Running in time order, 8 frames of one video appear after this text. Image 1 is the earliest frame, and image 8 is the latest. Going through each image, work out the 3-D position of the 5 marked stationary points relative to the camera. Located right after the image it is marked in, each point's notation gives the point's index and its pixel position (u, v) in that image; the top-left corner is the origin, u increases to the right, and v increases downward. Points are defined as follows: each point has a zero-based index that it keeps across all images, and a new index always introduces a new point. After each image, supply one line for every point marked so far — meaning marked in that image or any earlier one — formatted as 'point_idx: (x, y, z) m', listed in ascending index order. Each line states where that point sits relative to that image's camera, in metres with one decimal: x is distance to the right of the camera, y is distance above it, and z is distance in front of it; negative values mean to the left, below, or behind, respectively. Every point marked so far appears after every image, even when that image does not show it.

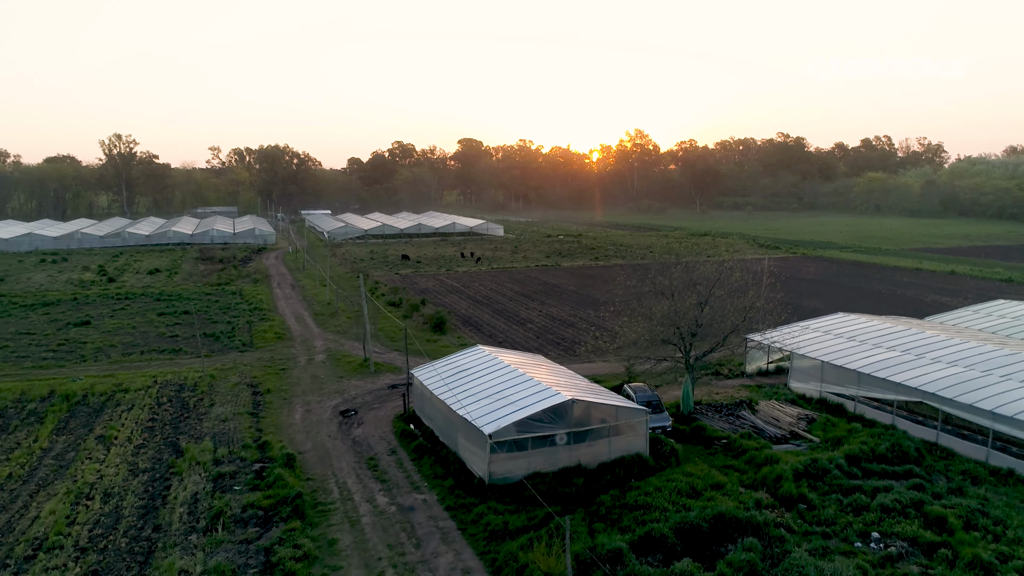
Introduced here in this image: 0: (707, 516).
0: (+3.6, -4.2, +12.0) m
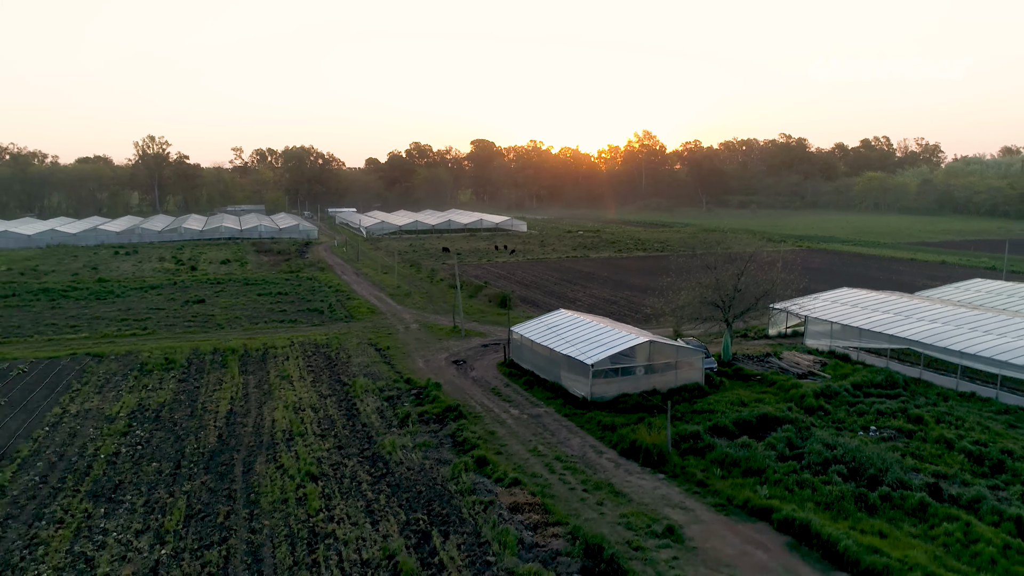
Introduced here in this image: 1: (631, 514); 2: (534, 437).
0: (+6.4, -3.3, +17.1) m
1: (+2.3, -4.4, +12.8) m
2: (+0.6, -3.8, +16.8) m
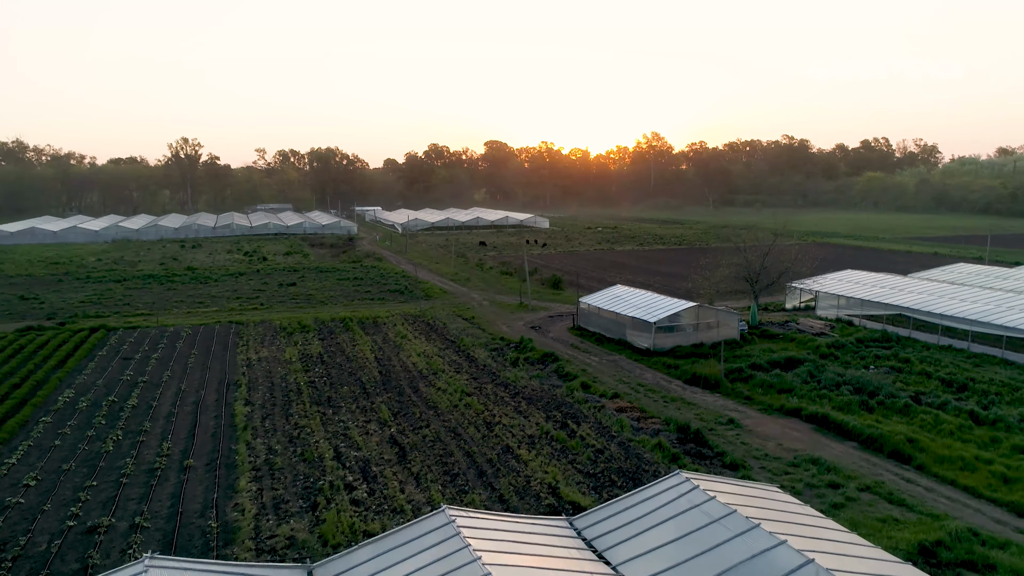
0: (+9.3, -2.4, +22.6) m
1: (+5.3, -3.5, +18.3) m
2: (+3.5, -2.8, +22.3) m
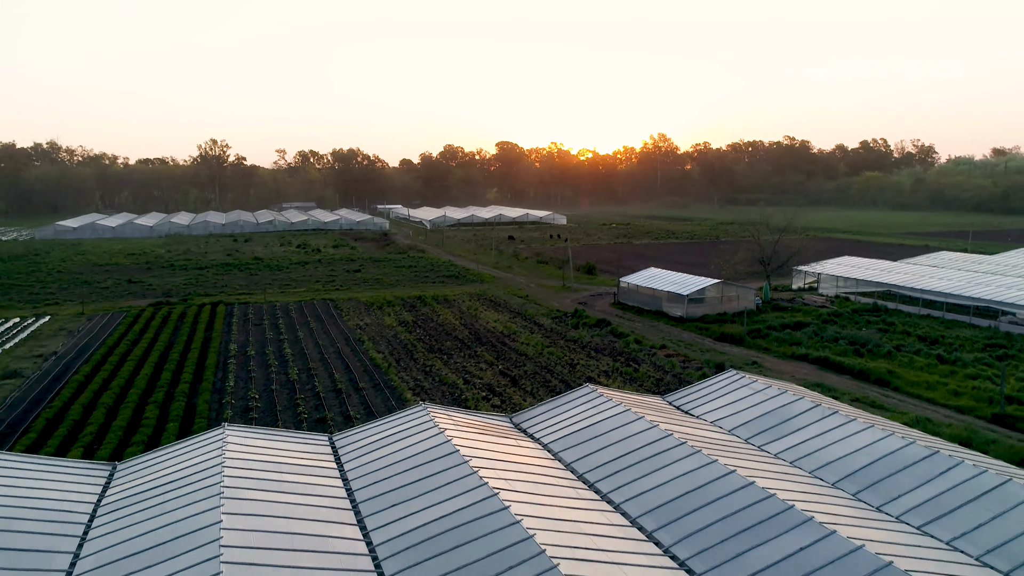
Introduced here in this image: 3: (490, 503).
0: (+12.0, -1.4, +28.0) m
1: (+8.0, -2.6, +23.8) m
2: (+6.2, -1.9, +27.8) m
3: (-0.2, -3.3, +10.2) m
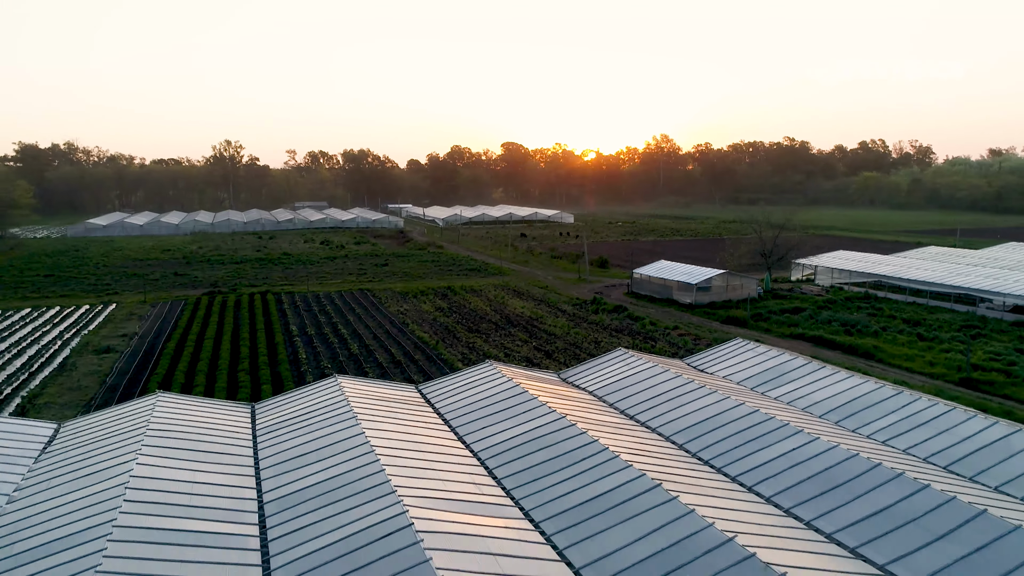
0: (+13.3, -0.9, +31.2) m
1: (+9.2, -2.0, +26.9) m
2: (+7.5, -1.4, +30.9) m
3: (+1.1, -2.7, +13.4) m
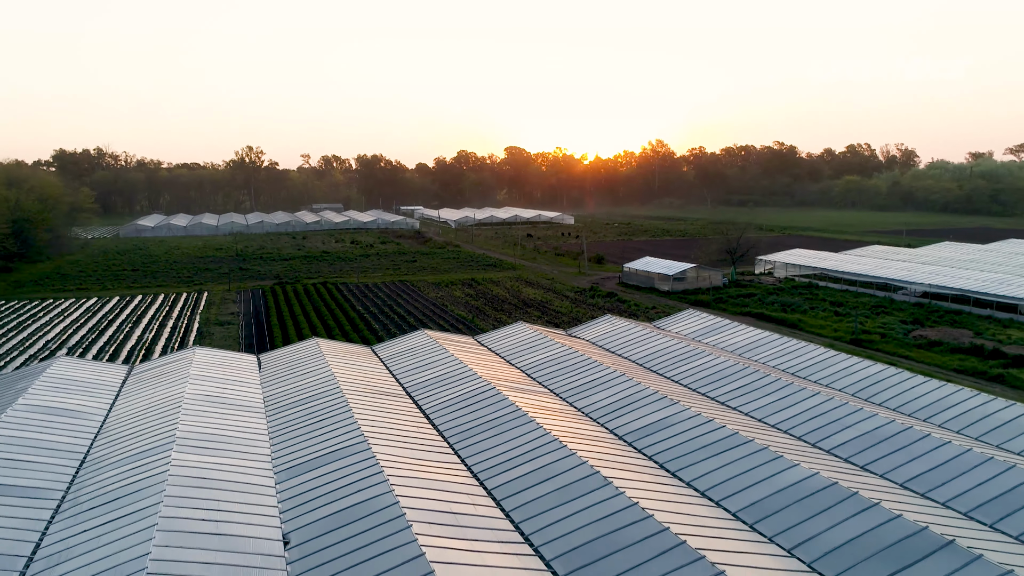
0: (+14.2, -0.3, +39.7) m
1: (+10.1, -1.4, +35.4) m
2: (+8.4, -0.8, +39.4) m
3: (+2.0, -2.1, +21.9) m
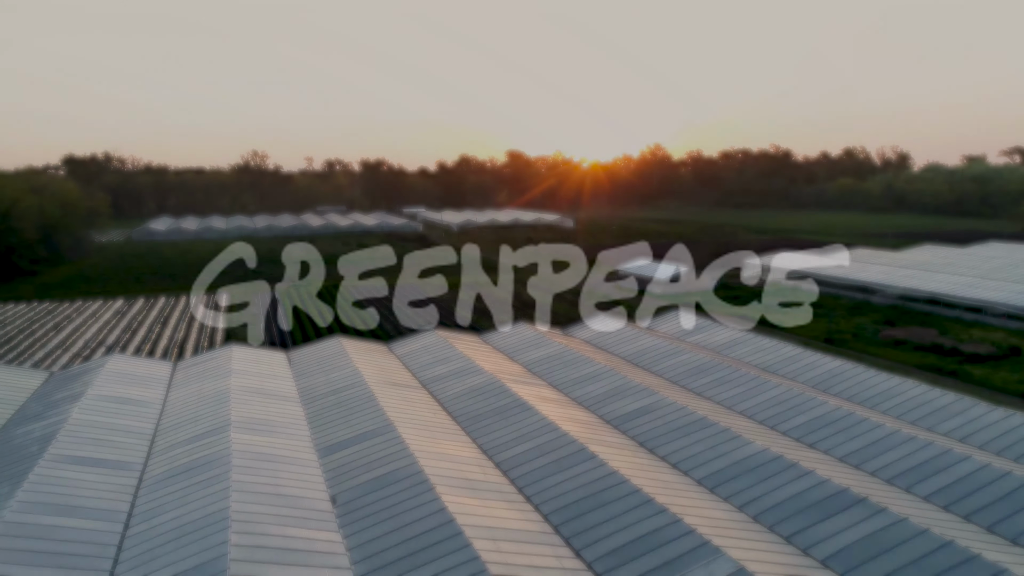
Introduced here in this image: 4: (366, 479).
0: (+14.3, -0.5, +42.3) m
1: (+10.2, -1.6, +38.0) m
2: (+8.5, -0.9, +42.0) m
3: (+2.0, -2.3, +24.5) m
4: (-3.3, -4.3, +14.7) m
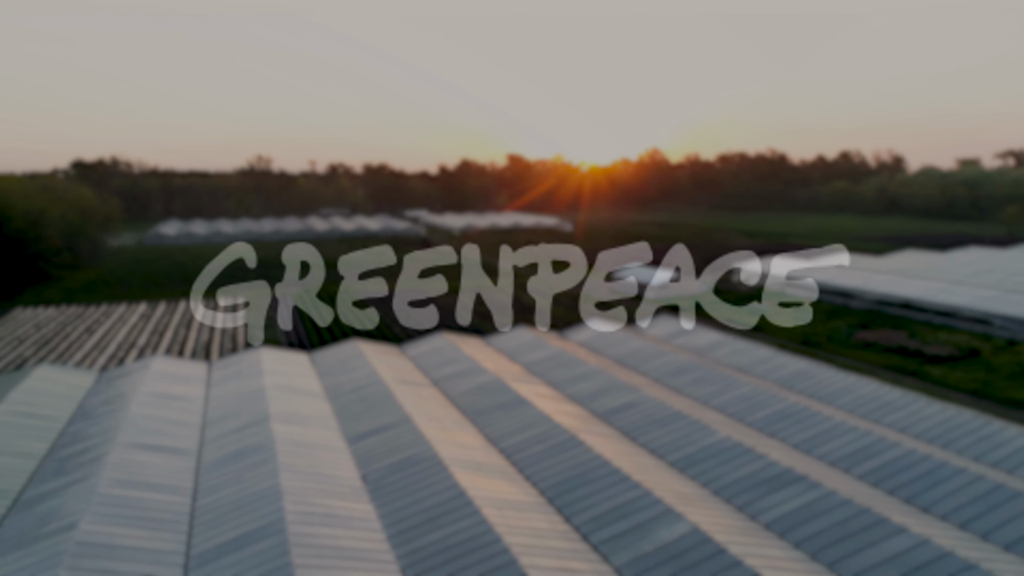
0: (+14.3, -0.8, +44.9) m
1: (+10.3, -1.9, +40.6) m
2: (+8.5, -1.3, +44.6) m
3: (+2.1, -2.6, +27.1) m
4: (-3.2, -4.6, +17.4) m
